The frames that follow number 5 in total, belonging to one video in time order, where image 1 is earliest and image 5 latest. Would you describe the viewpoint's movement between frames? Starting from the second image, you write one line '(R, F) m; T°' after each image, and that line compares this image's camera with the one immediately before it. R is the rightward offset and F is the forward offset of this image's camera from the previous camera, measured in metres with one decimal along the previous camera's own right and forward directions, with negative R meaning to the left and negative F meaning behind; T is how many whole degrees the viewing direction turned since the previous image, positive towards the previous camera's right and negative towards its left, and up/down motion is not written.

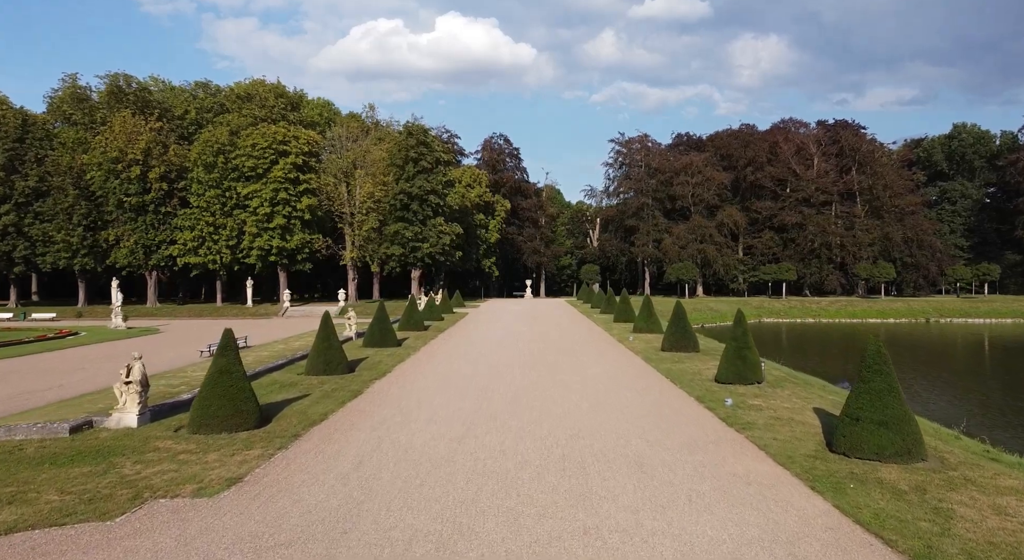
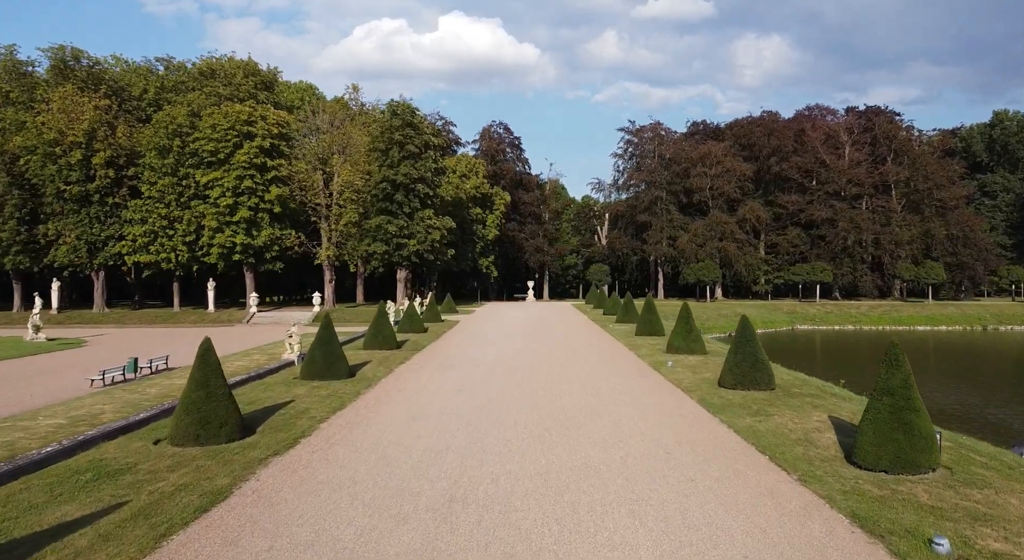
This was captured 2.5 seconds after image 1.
(+0.1, +4.9) m; 0°
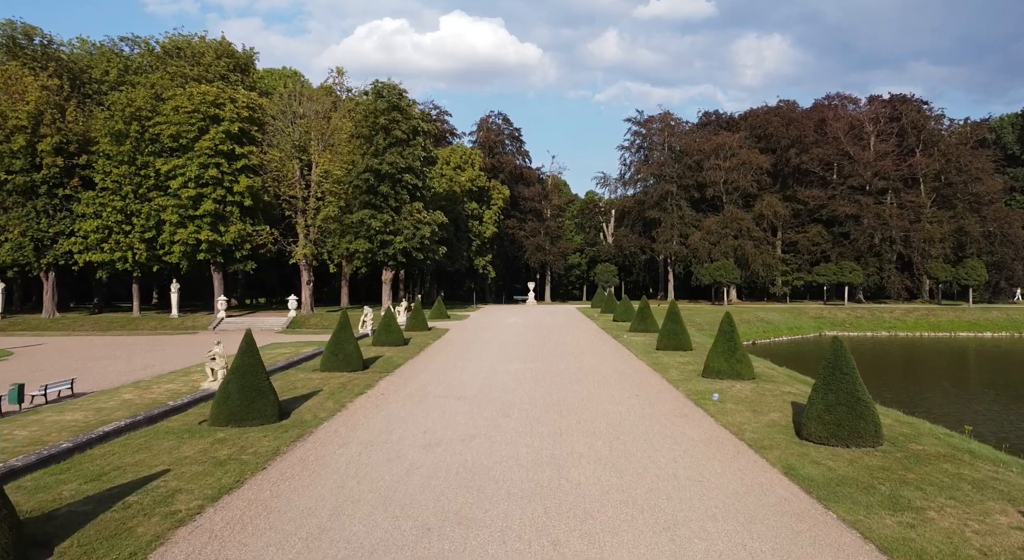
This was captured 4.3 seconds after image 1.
(+0.1, +3.6) m; 0°
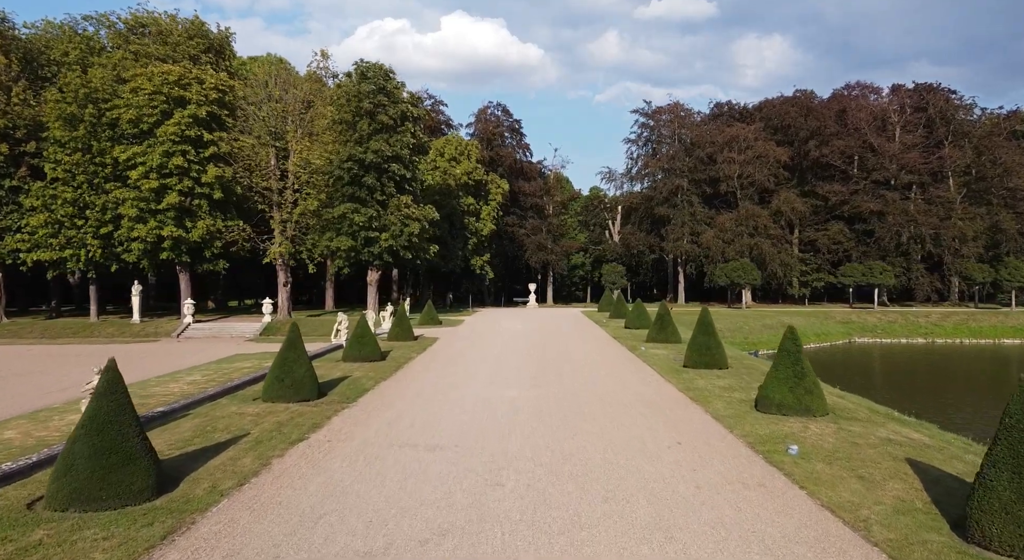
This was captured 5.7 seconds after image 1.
(+0.1, +3.1) m; 0°
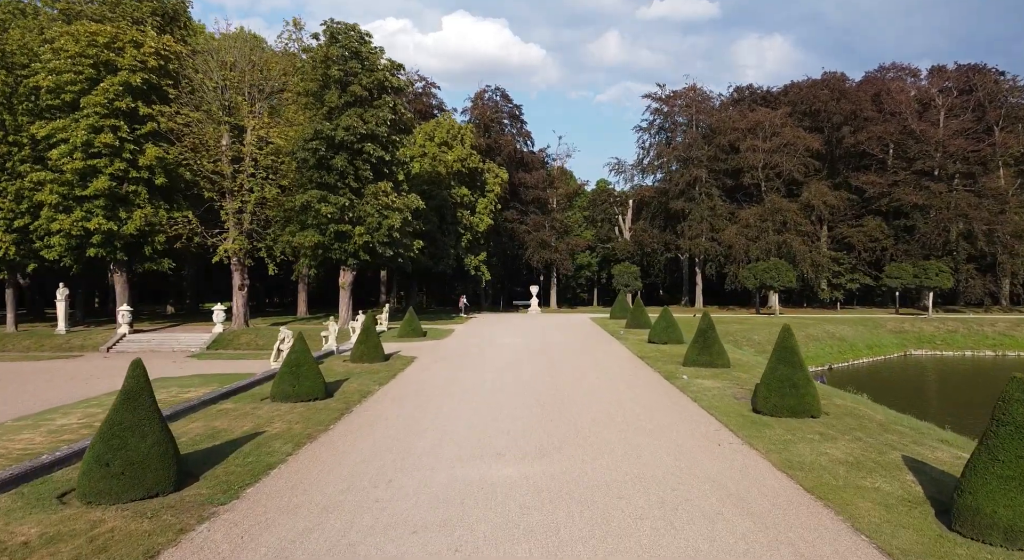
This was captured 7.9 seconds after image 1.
(+0.1, +4.5) m; 0°
